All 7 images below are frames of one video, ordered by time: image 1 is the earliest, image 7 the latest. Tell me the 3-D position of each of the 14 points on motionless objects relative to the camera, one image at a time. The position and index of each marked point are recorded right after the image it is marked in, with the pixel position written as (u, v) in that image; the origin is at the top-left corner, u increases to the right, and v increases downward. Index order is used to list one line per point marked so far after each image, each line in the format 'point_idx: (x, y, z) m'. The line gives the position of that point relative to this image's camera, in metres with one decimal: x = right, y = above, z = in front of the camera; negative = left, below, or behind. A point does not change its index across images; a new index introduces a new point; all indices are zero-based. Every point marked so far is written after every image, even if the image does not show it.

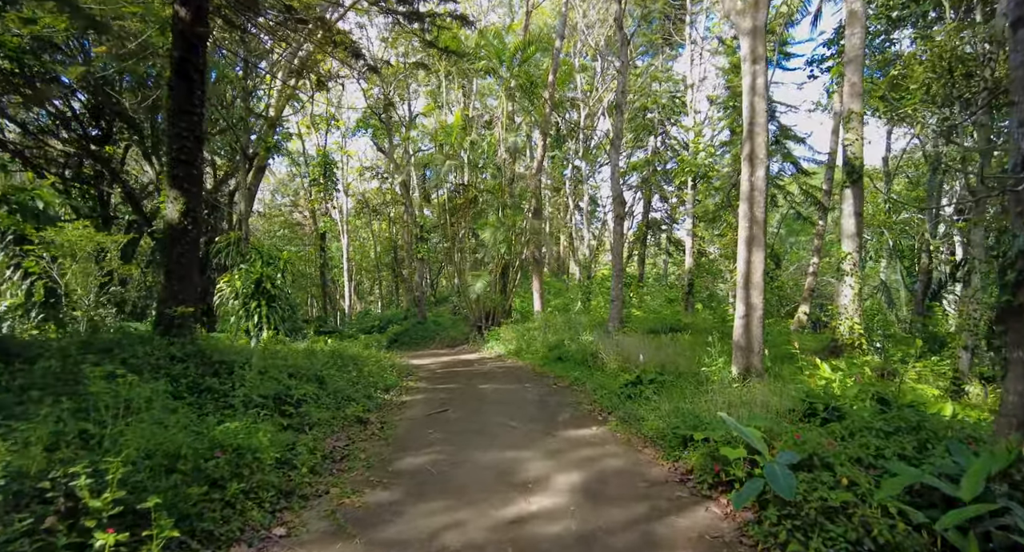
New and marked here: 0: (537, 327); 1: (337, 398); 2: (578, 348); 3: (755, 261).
0: (+0.5, -1.1, +11.5) m
1: (-1.8, -1.2, +5.4) m
2: (+1.1, -1.2, +8.8) m
3: (+3.0, +0.2, +6.7) m
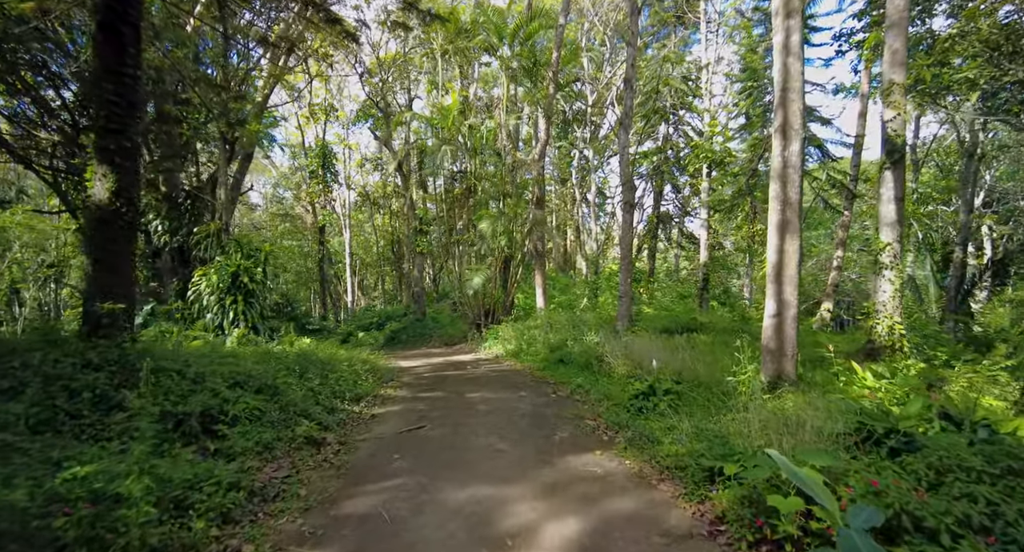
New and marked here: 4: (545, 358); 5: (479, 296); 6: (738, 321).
0: (+0.5, -1.0, +10.6) m
1: (-1.9, -1.1, +4.5) m
2: (+1.0, -1.1, +7.9) m
3: (+2.9, +0.3, +5.7) m
4: (+0.5, -1.3, +8.4) m
5: (-0.8, -0.5, +13.5) m
6: (+4.3, -0.9, +10.3) m
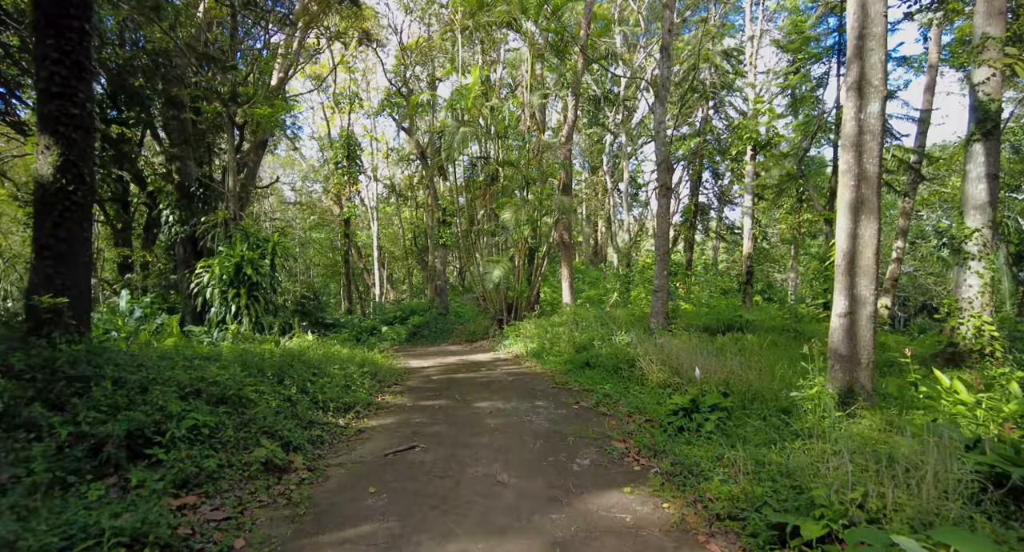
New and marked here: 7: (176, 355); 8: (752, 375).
0: (+0.9, -0.9, +9.6) m
1: (-1.8, -1.1, +3.7) m
2: (+1.3, -1.0, +6.9) m
3: (+3.0, +0.4, +4.6) m
4: (+0.8, -1.2, +7.5) m
5: (-0.3, -0.3, +12.6) m
6: (+4.7, -0.7, +9.1) m
7: (-3.0, -0.7, +4.7) m
8: (+2.2, -0.9, +5.0) m
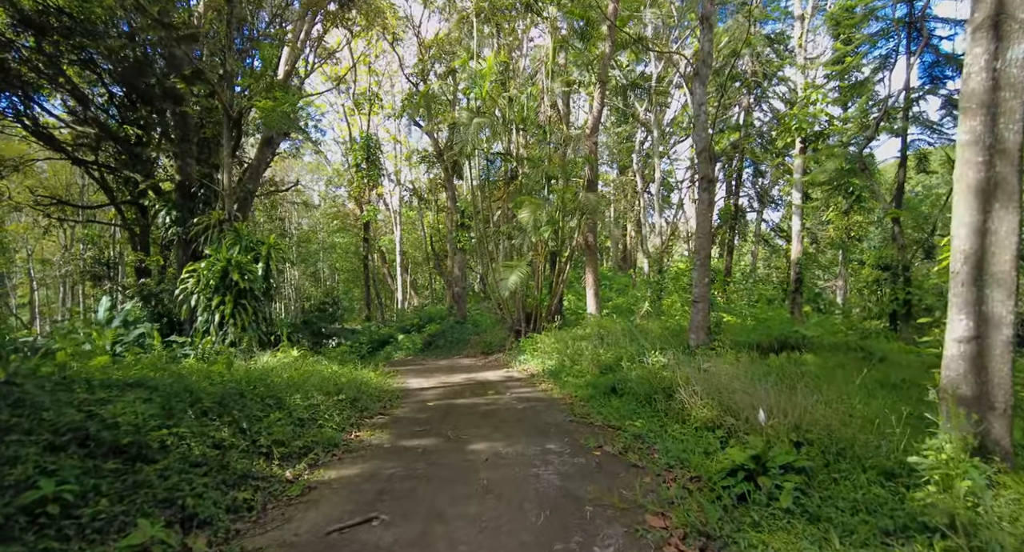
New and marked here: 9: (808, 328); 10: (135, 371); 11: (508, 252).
0: (+1.2, -1.0, +8.4) m
1: (-1.9, -1.1, +2.6) m
2: (+1.4, -1.1, +5.7) m
3: (+3.0, +0.3, +3.3) m
4: (+0.9, -1.3, +6.3) m
5: (+0.2, -0.5, +11.5) m
6: (+4.9, -0.9, +7.7) m
7: (-3.0, -0.7, +3.7) m
8: (+2.3, -1.0, +3.8) m
9: (+4.4, -0.8, +7.9) m
10: (-3.1, -0.8, +4.5) m
11: (-0.1, +0.5, +12.1) m
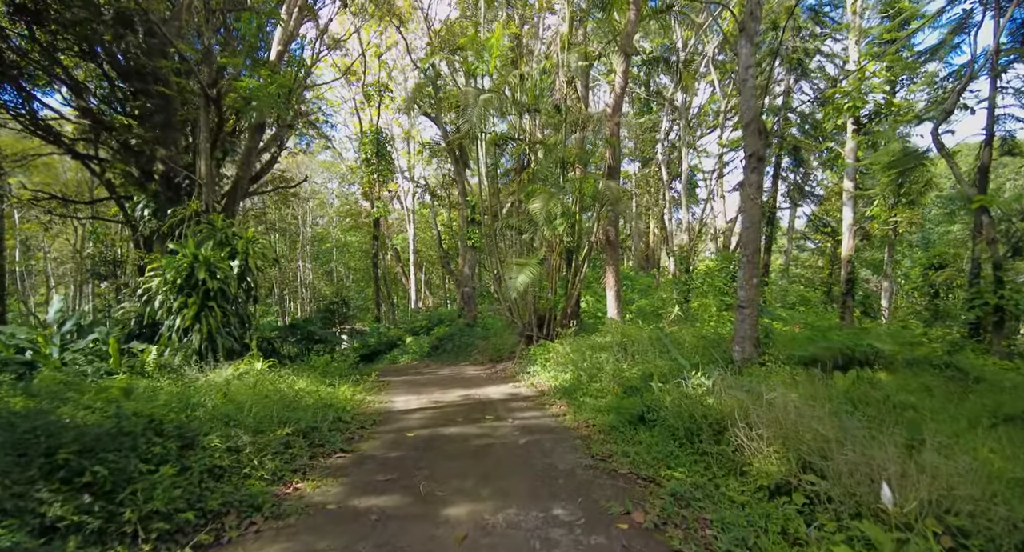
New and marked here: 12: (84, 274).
0: (+1.3, -1.0, +7.2) m
1: (-2.0, -1.1, +1.5) m
2: (+1.4, -1.1, +4.5) m
3: (+3.0, +0.3, +2.0) m
4: (+0.9, -1.2, +5.0) m
5: (+0.4, -0.4, +10.3) m
6: (+5.0, -0.9, +6.3) m
7: (-3.0, -0.7, +2.6) m
8: (+2.2, -1.0, +2.5) m
9: (+4.5, -0.8, +6.6) m
10: (-3.2, -0.8, +3.4) m
11: (+0.2, +0.6, +10.9) m
12: (-15.7, +0.1, +19.6) m
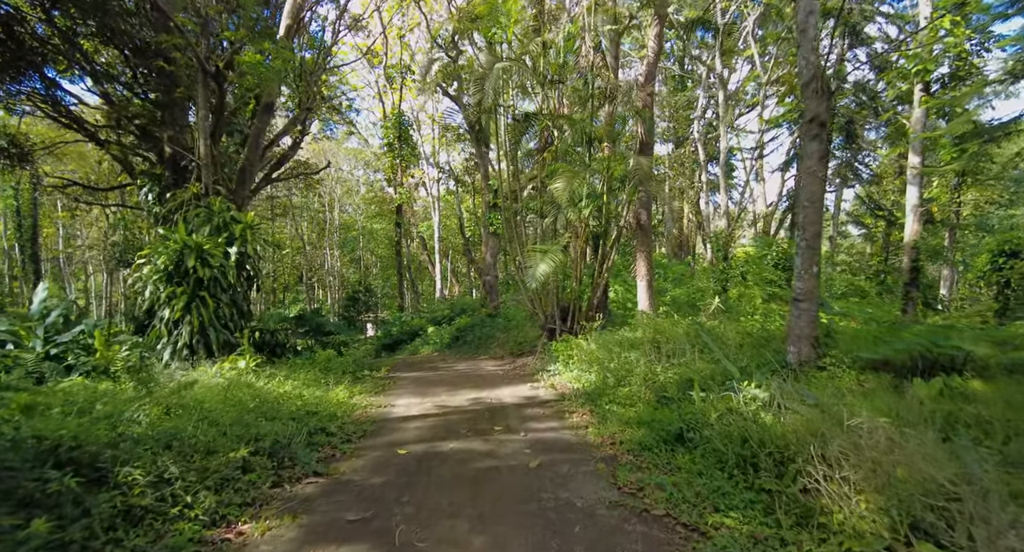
0: (+1.5, -0.8, +6.3) m
1: (-2.1, -1.1, +0.8) m
2: (+1.5, -1.0, +3.6) m
3: (+2.9, +0.3, +1.0) m
4: (+1.0, -1.2, +4.2) m
5: (+0.7, -0.2, +9.5) m
6: (+5.2, -0.7, +5.3) m
7: (-3.1, -0.7, +2.0) m
8: (+2.1, -1.0, +1.6) m
9: (+4.6, -0.6, +5.5) m
10: (-3.2, -0.7, +2.8) m
11: (+0.6, +0.8, +10.0) m
12: (-14.8, +0.5, +19.7) m
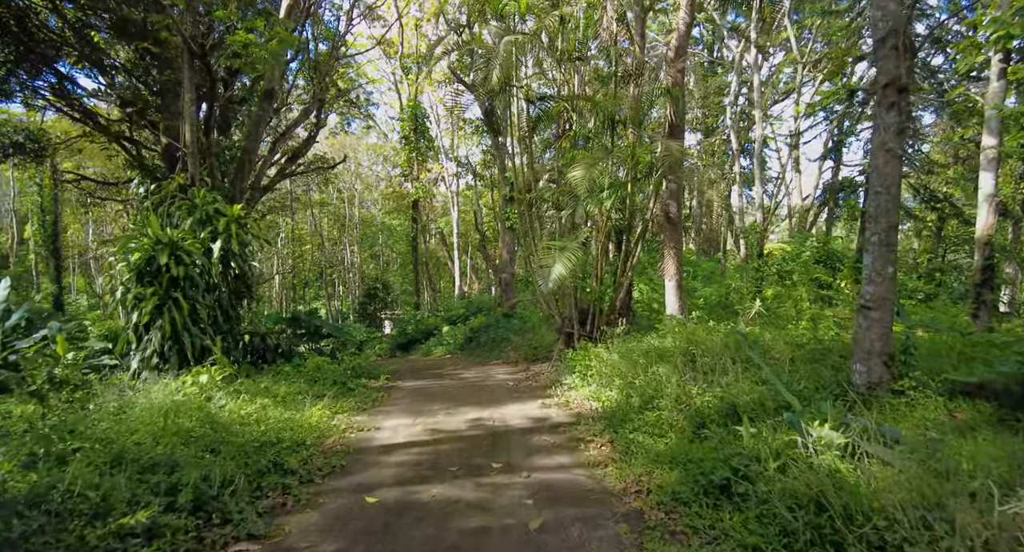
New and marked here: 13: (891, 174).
0: (+1.6, -0.8, +5.4) m
1: (-2.2, -1.1, +0.1) m
2: (+1.4, -1.0, +2.7) m
3: (+2.7, +0.3, +0.1) m
4: (+1.0, -1.2, +3.3) m
5: (+1.0, -0.2, +8.6) m
6: (+5.2, -0.8, +4.2) m
7: (-3.2, -0.7, +1.3) m
8: (+2.0, -1.0, +0.6) m
9: (+4.7, -0.7, +4.5) m
10: (-3.2, -0.7, +2.1) m
11: (+0.8, +0.8, +9.1) m
12: (-14.1, +0.7, +19.4) m
13: (+2.9, +0.8, +4.0) m
